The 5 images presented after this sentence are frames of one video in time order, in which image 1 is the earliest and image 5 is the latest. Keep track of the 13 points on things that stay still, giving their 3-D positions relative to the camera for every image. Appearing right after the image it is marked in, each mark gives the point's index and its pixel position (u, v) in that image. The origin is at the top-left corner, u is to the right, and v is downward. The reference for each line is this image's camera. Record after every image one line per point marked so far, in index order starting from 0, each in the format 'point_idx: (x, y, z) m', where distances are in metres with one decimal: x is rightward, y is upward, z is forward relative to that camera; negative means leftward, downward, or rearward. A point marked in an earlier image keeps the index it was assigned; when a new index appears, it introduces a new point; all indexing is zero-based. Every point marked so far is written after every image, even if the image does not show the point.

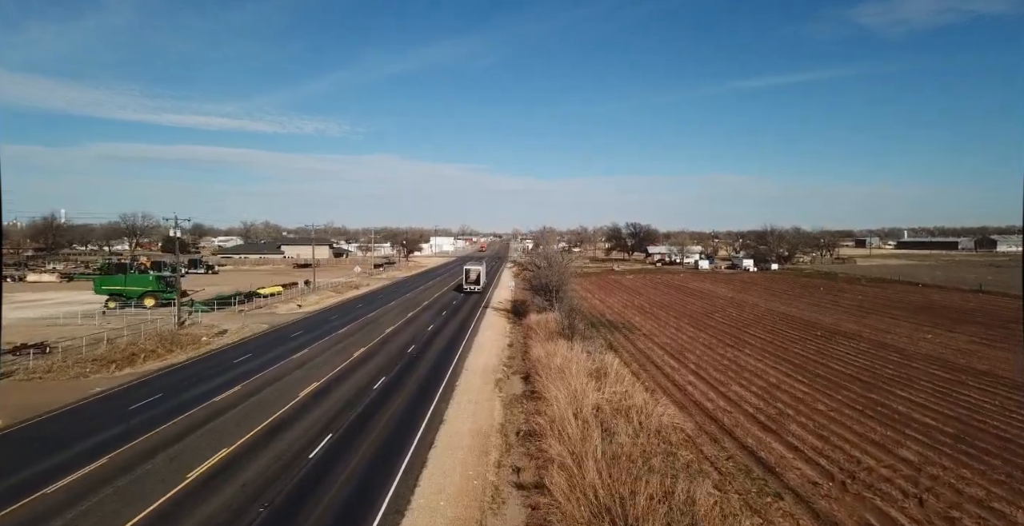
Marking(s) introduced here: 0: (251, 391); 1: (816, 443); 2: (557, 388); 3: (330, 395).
0: (-7.8, -3.8, +16.3) m
1: (+6.7, -4.0, +11.9) m
2: (+1.2, -3.5, +14.9) m
3: (-5.3, -3.9, +15.8) m
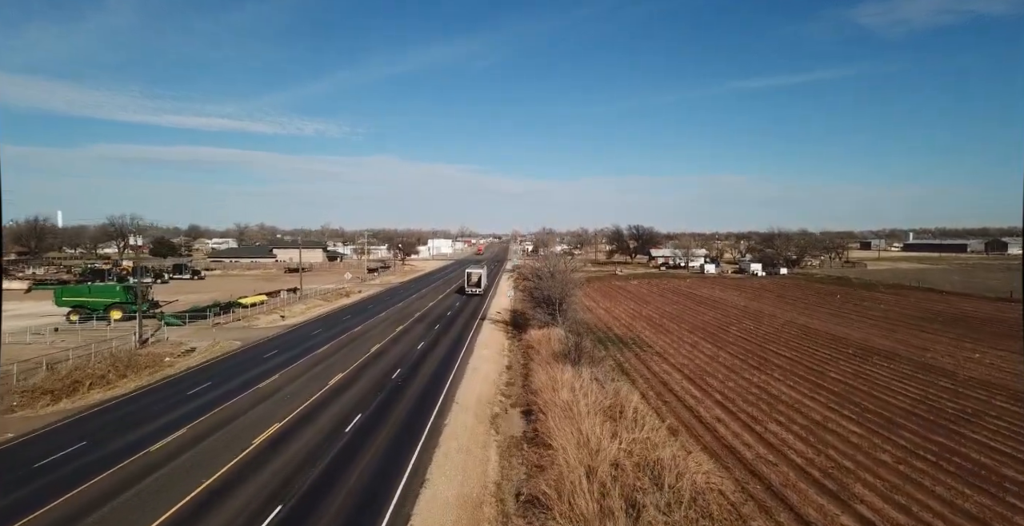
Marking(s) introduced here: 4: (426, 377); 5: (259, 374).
0: (-7.9, -4.3, +13.8) m
1: (+6.7, -4.4, +9.4) m
2: (+1.2, -3.9, +12.4) m
3: (-5.3, -4.3, +13.3) m
4: (-3.0, -4.0, +18.9) m
5: (-9.0, -4.0, +19.2) m
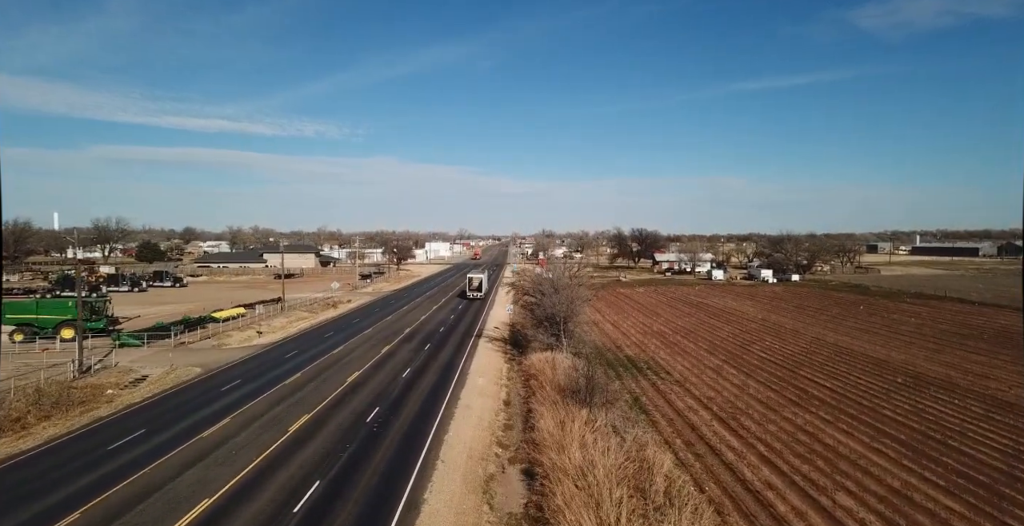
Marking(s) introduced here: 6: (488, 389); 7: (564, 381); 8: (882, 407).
0: (-7.9, -4.8, +10.8) m
1: (+6.7, -5.0, +6.4) m
2: (+1.2, -4.5, +9.4) m
3: (-5.4, -4.9, +10.3) m
4: (-3.1, -4.6, +15.9) m
5: (-9.1, -4.6, +16.1) m
6: (-0.9, -4.5, +19.4) m
7: (+1.8, -4.0, +18.3) m
8: (+11.8, -4.6, +17.0) m
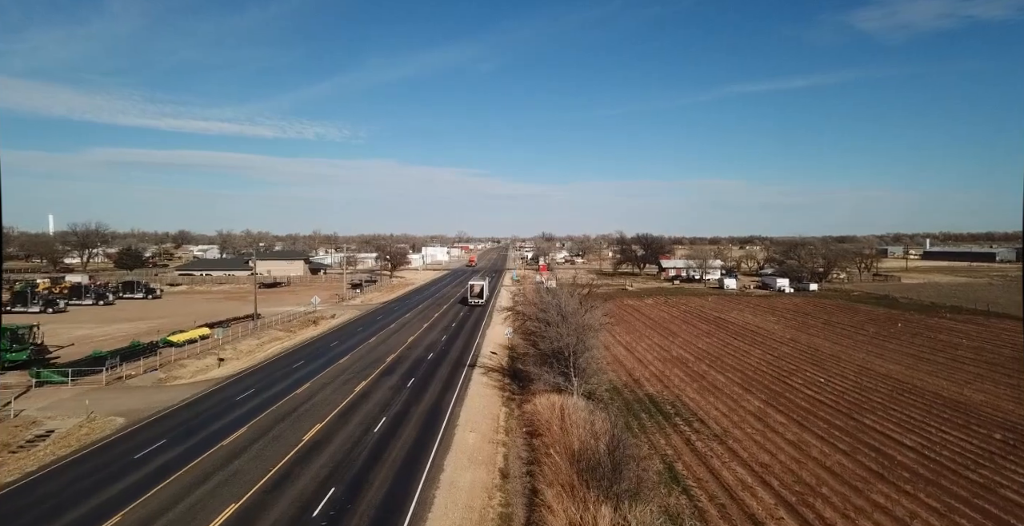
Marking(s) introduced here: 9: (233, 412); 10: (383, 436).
0: (-7.9, -5.6, +6.7) m
1: (+6.7, -5.7, +2.3) m
2: (+1.2, -5.2, +5.3) m
3: (-5.4, -5.6, +6.2) m
4: (-3.1, -5.4, +11.8) m
5: (-9.1, -5.4, +12.0) m
6: (-0.9, -5.3, +15.3) m
7: (+1.8, -4.8, +14.2) m
8: (+11.7, -5.4, +13.0) m
9: (-9.7, -5.1, +18.6) m
10: (-3.9, -5.2, +16.3) m
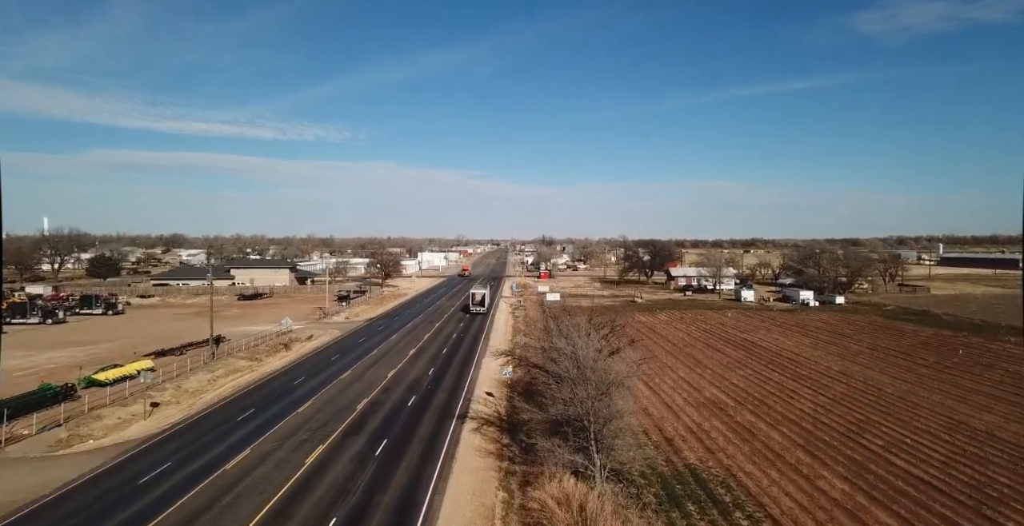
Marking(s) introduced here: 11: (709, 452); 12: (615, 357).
0: (-7.9, -6.5, +1.7) m
1: (+6.7, -6.6, -2.7) m
2: (+1.2, -6.1, +0.3) m
3: (-5.4, -6.5, +1.2) m
4: (-3.1, -6.3, +6.8) m
5: (-9.1, -6.3, +7.0) m
6: (-0.9, -6.3, +10.3) m
7: (+1.8, -5.7, +9.2) m
8: (+11.7, -6.3, +8.0) m
9: (-9.7, -6.1, +13.5) m
10: (-3.9, -6.1, +11.3) m
11: (+6.4, -6.1, +17.5) m
12: (+3.3, -3.0, +17.3) m
